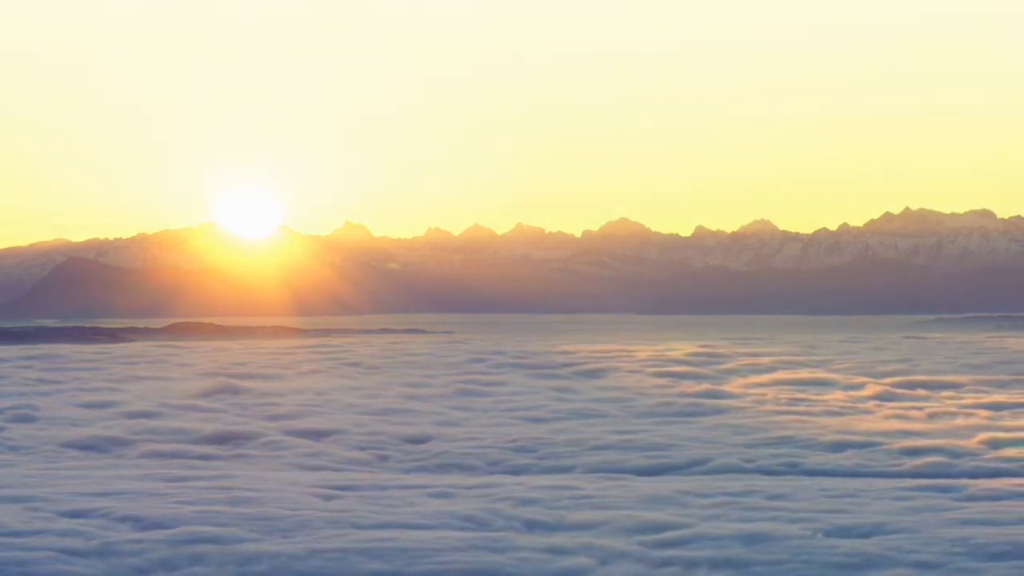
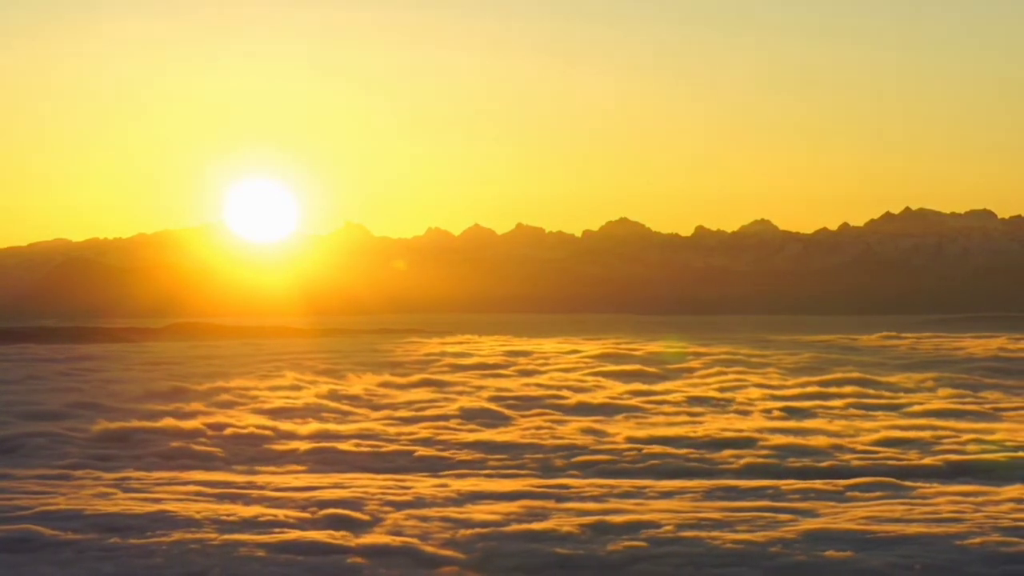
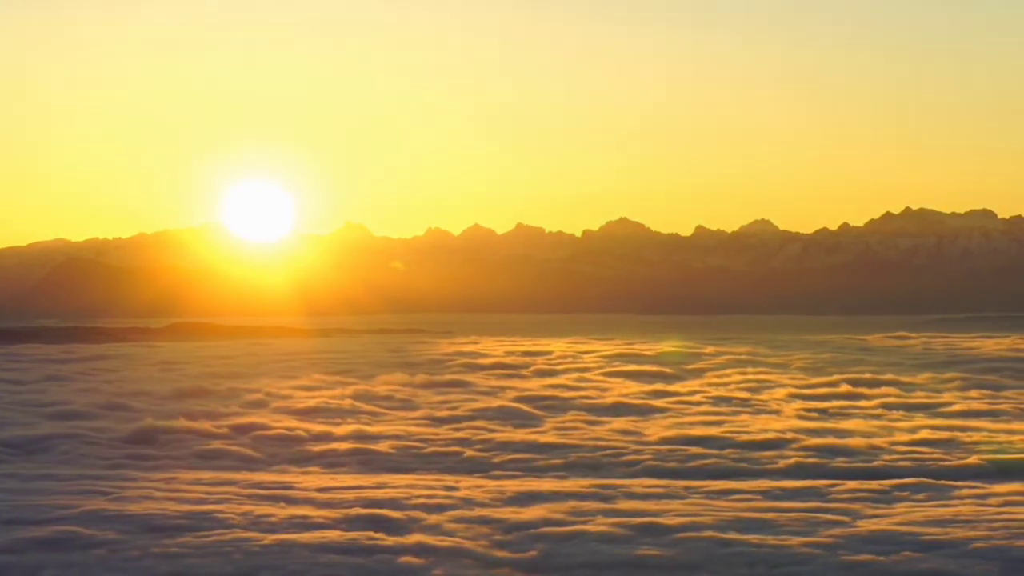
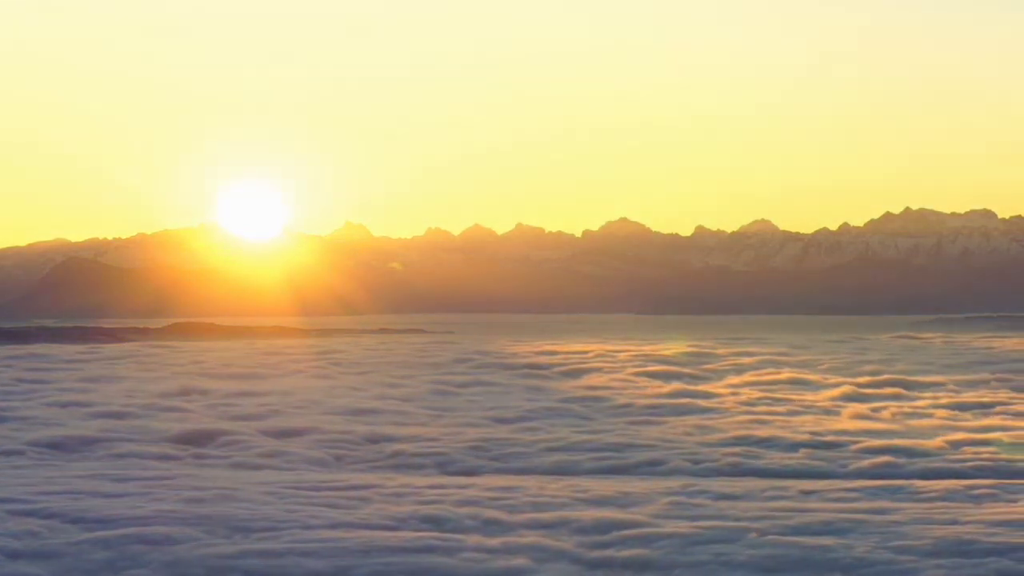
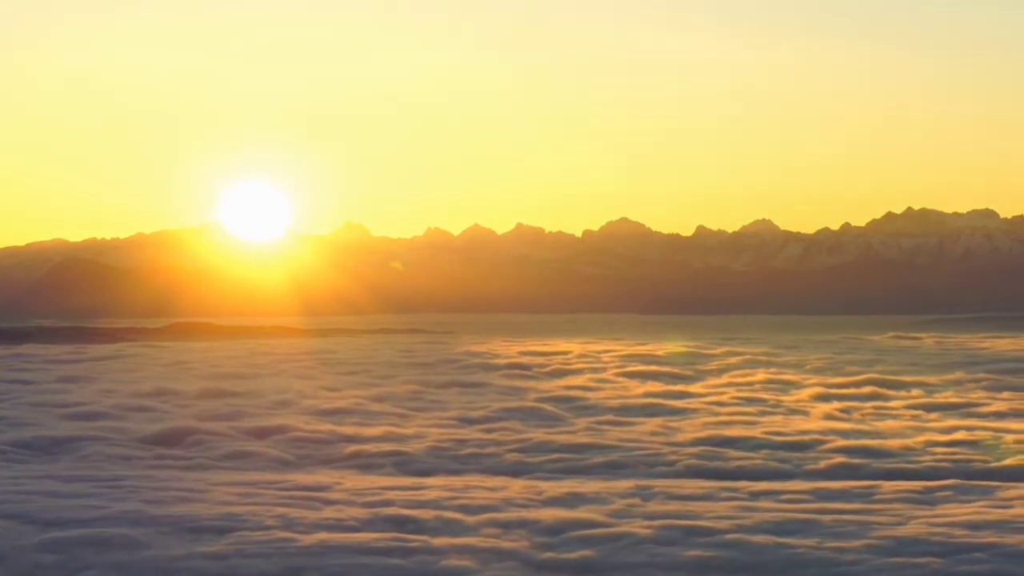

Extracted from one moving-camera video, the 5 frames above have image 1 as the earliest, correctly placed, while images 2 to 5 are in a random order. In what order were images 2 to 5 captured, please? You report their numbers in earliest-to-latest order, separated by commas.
4, 5, 3, 2
